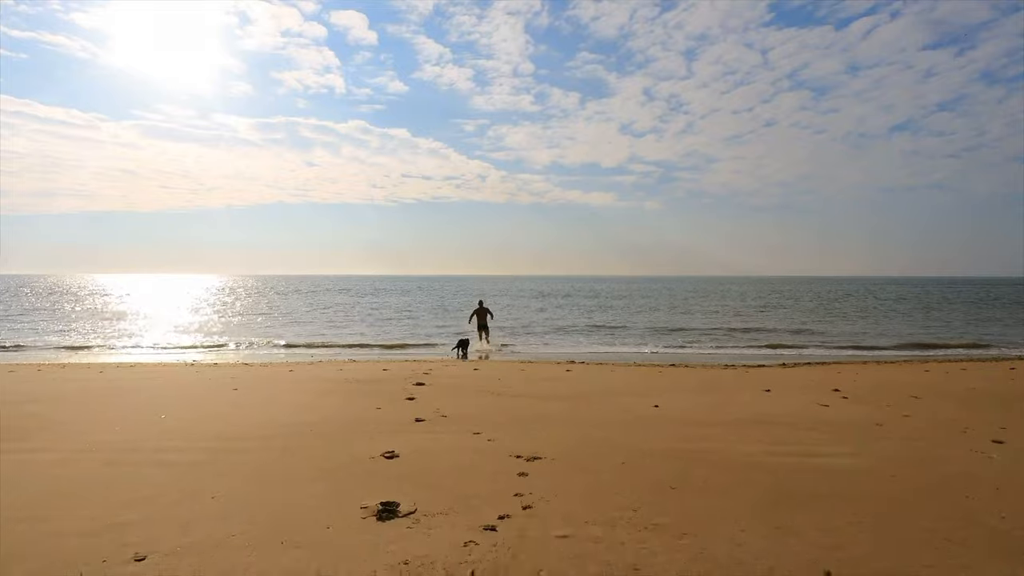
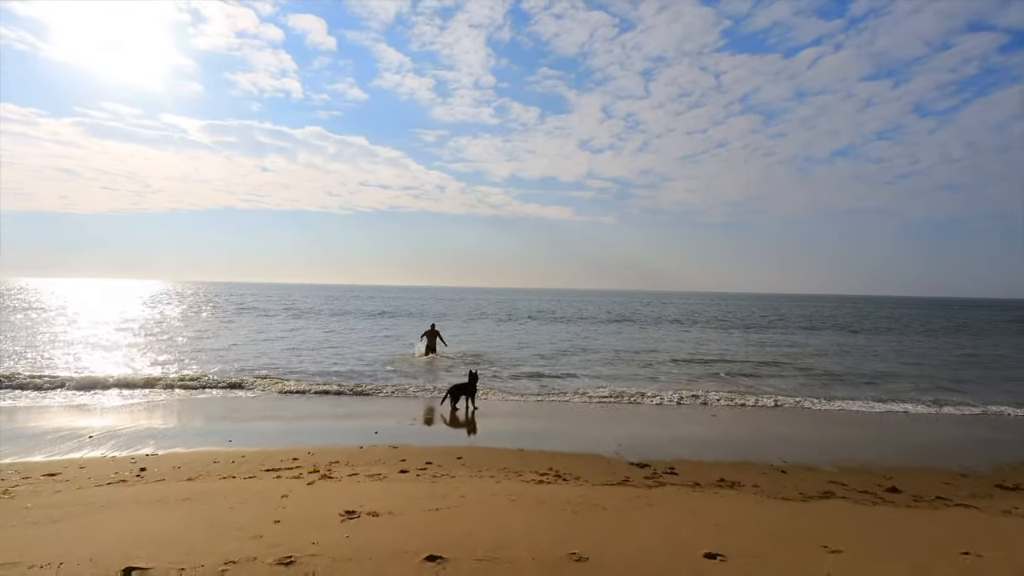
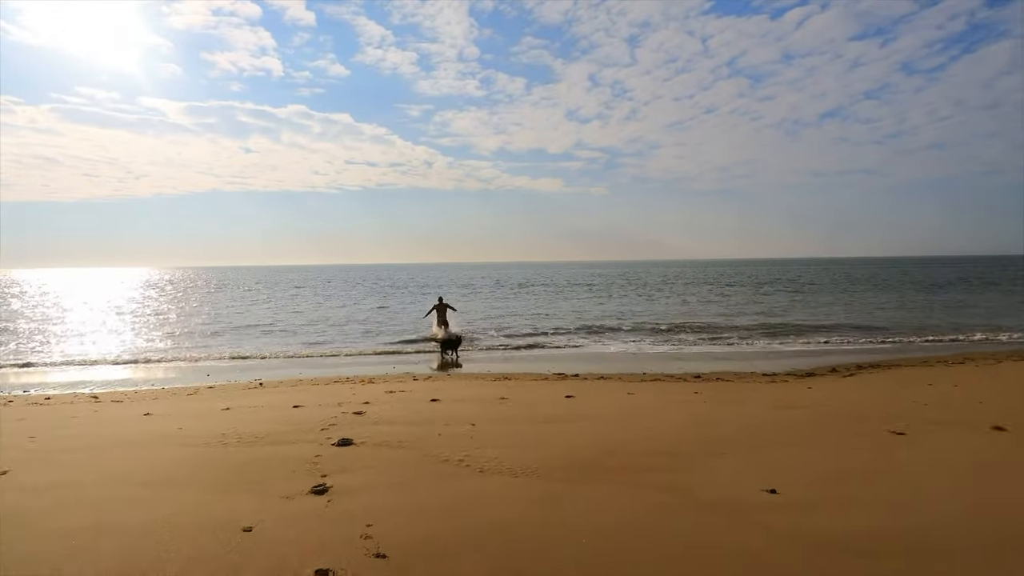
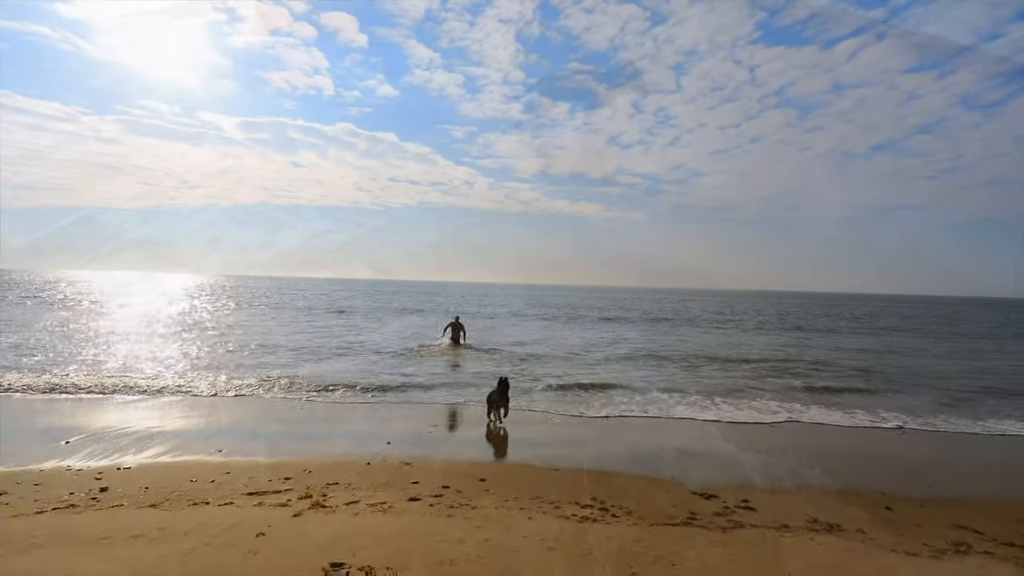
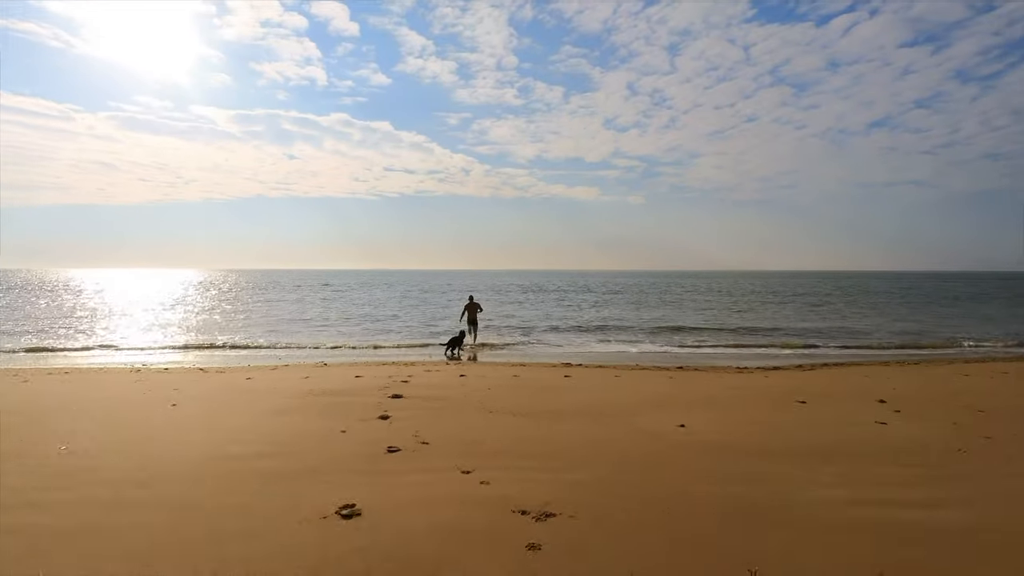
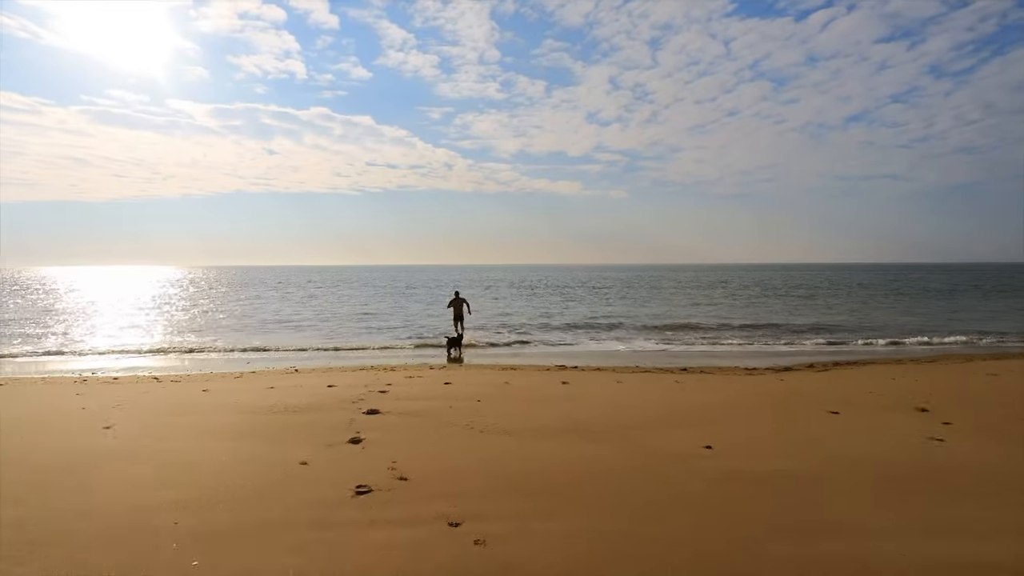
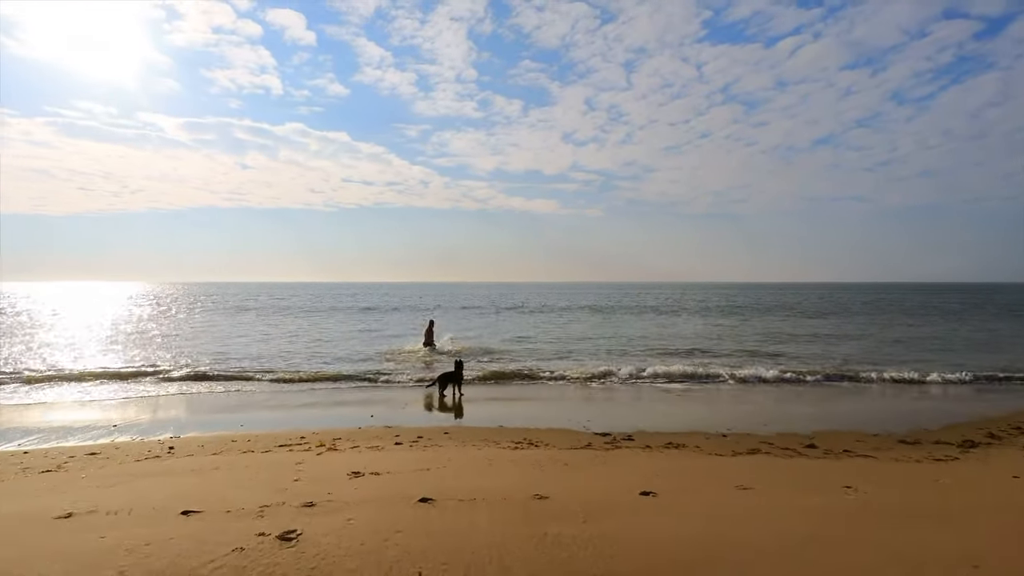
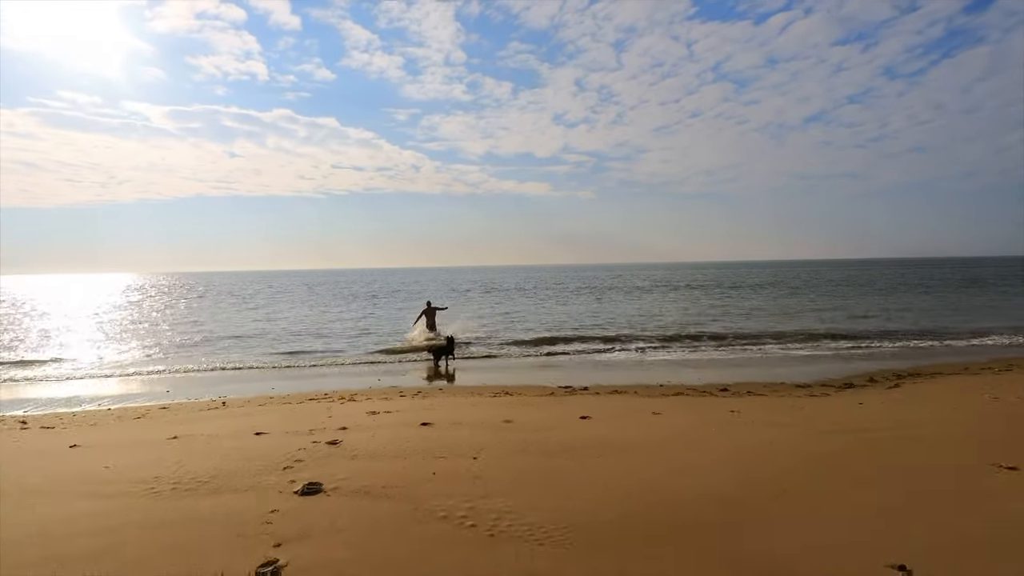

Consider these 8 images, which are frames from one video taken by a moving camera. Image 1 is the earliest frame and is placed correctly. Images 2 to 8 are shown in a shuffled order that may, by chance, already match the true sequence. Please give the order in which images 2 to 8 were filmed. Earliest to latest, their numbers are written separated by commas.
5, 6, 3, 8, 7, 2, 4
